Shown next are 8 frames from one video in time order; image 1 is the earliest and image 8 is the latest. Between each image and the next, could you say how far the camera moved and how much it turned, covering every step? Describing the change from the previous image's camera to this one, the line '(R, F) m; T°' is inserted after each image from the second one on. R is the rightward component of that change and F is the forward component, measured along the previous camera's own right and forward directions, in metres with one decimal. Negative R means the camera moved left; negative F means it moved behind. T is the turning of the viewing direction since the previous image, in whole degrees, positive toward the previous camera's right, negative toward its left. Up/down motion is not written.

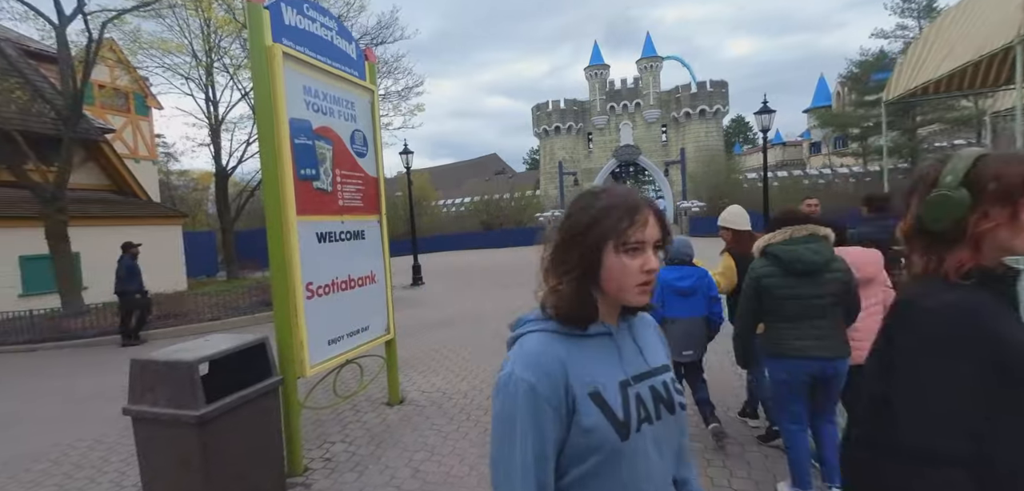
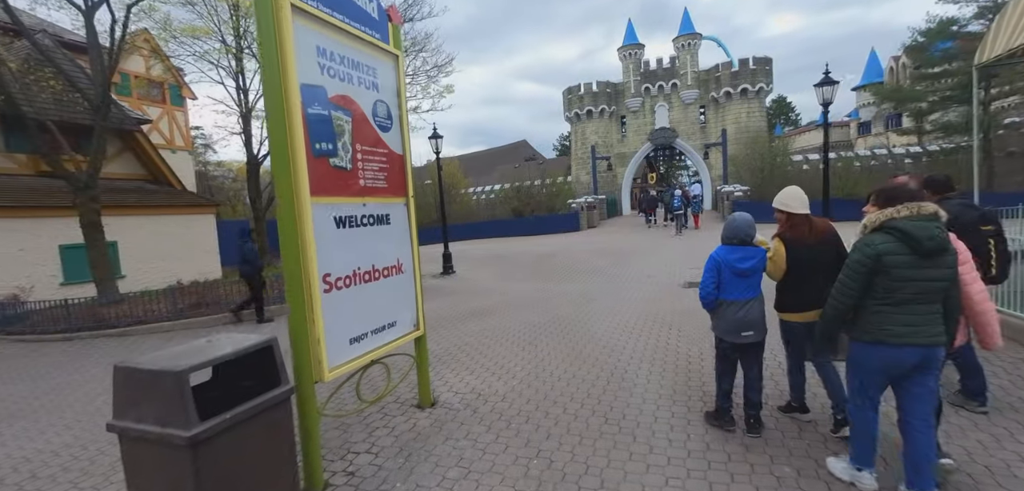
(-0.1, +0.5) m; -4°
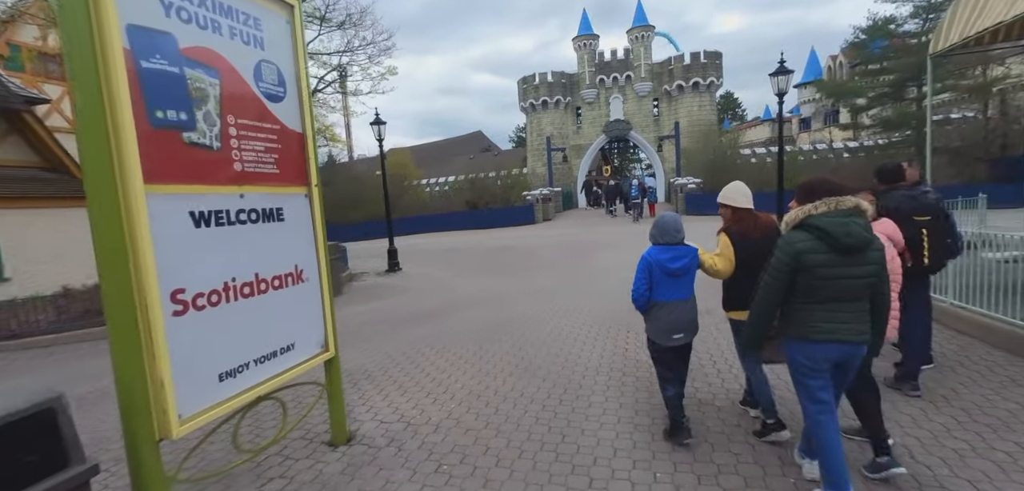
(+0.2, +0.7) m; +5°
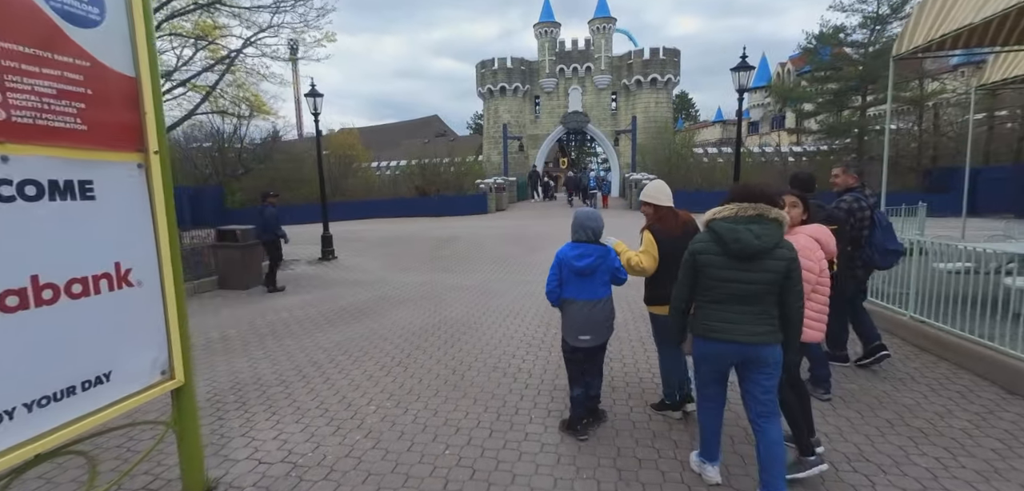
(+0.2, +0.7) m; +6°
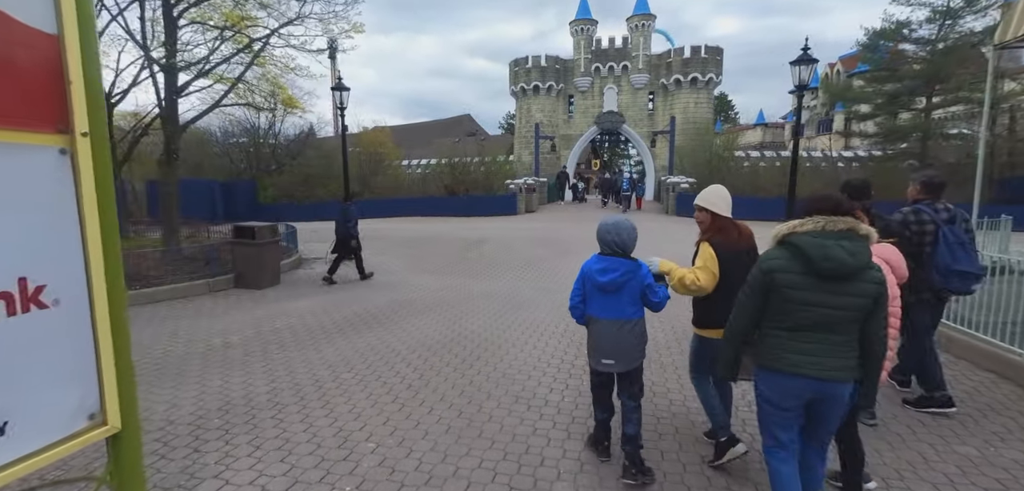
(0.0, +0.6) m; -4°
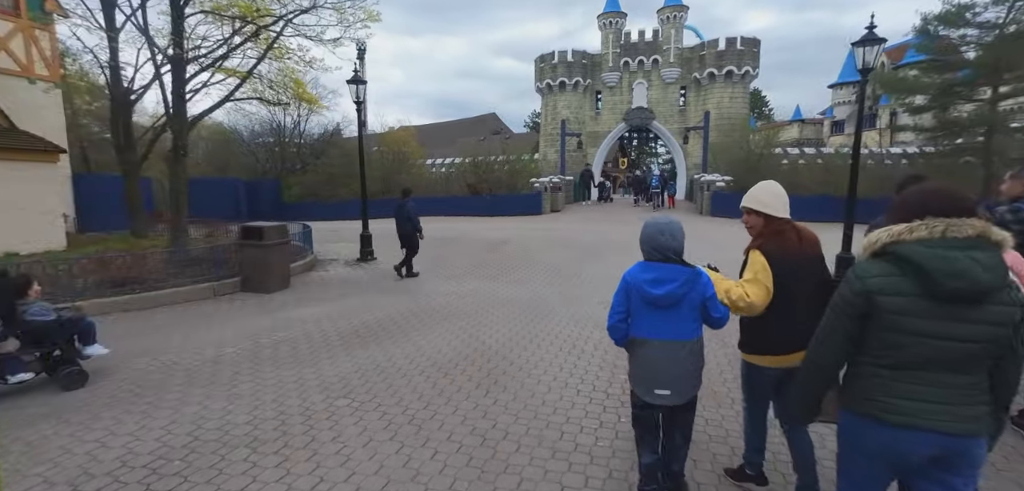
(0.0, +0.7) m; -3°
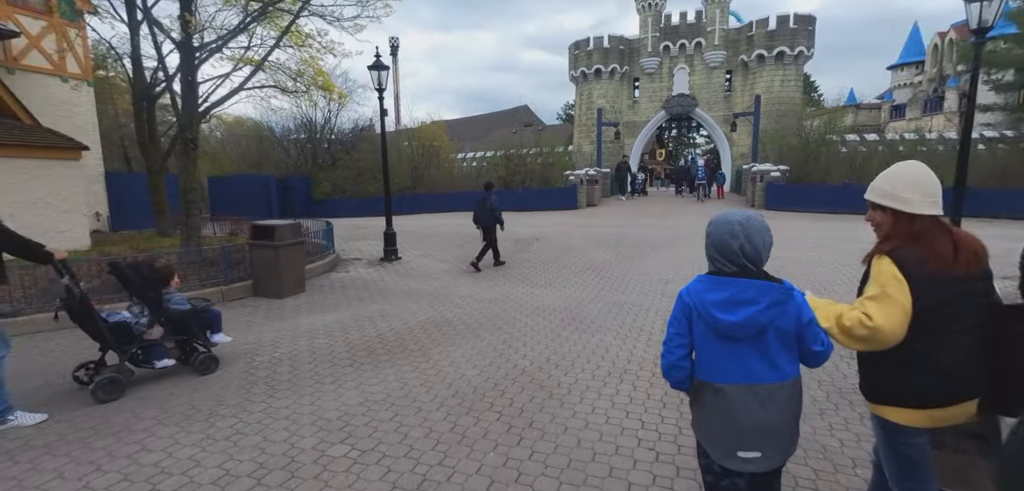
(-0.1, +0.9) m; -4°
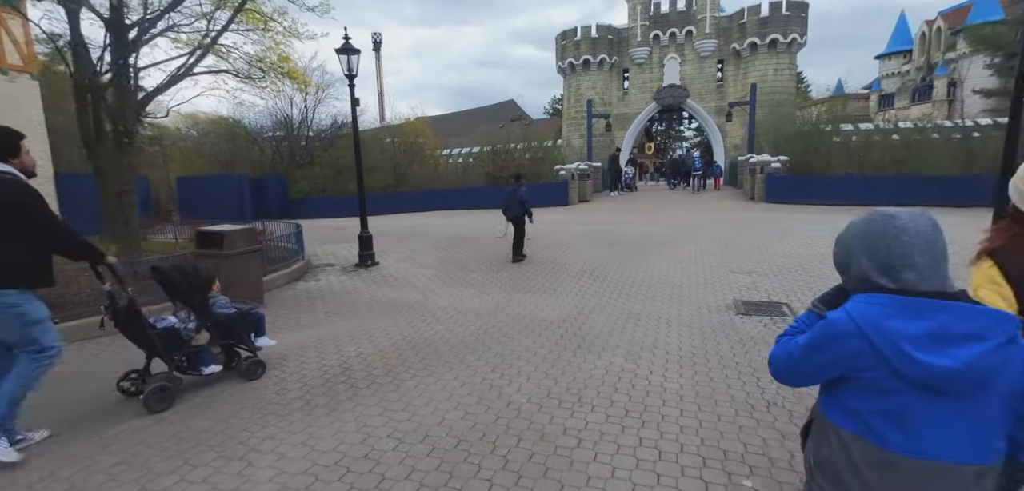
(0.0, +0.9) m; +1°
